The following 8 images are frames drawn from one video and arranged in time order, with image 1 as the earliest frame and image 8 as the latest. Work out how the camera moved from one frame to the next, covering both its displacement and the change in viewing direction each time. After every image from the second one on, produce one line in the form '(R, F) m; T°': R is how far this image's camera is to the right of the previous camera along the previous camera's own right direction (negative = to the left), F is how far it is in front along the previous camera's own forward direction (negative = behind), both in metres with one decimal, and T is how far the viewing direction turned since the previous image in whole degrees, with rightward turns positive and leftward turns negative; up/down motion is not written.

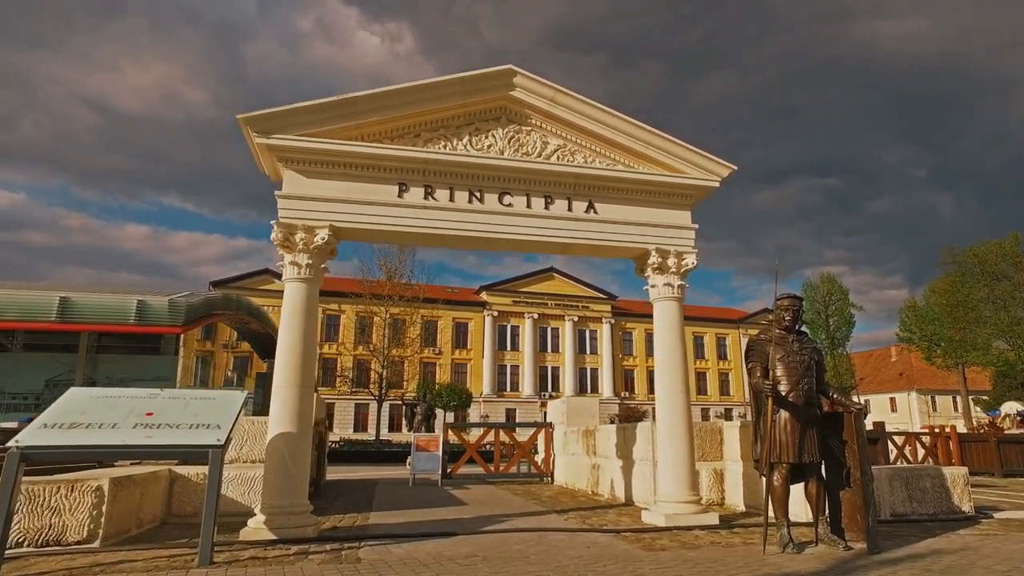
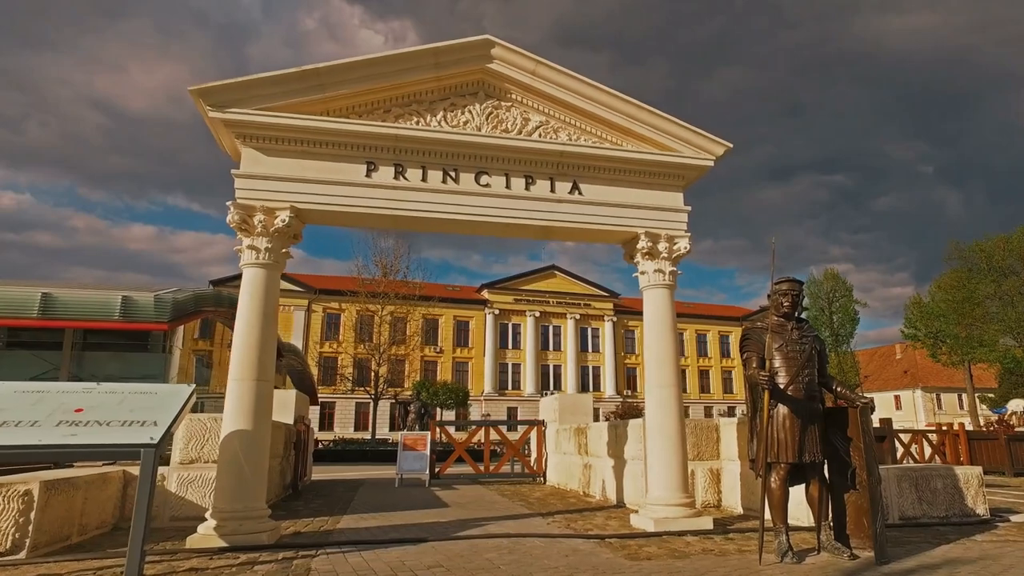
(+0.3, +0.6) m; 0°
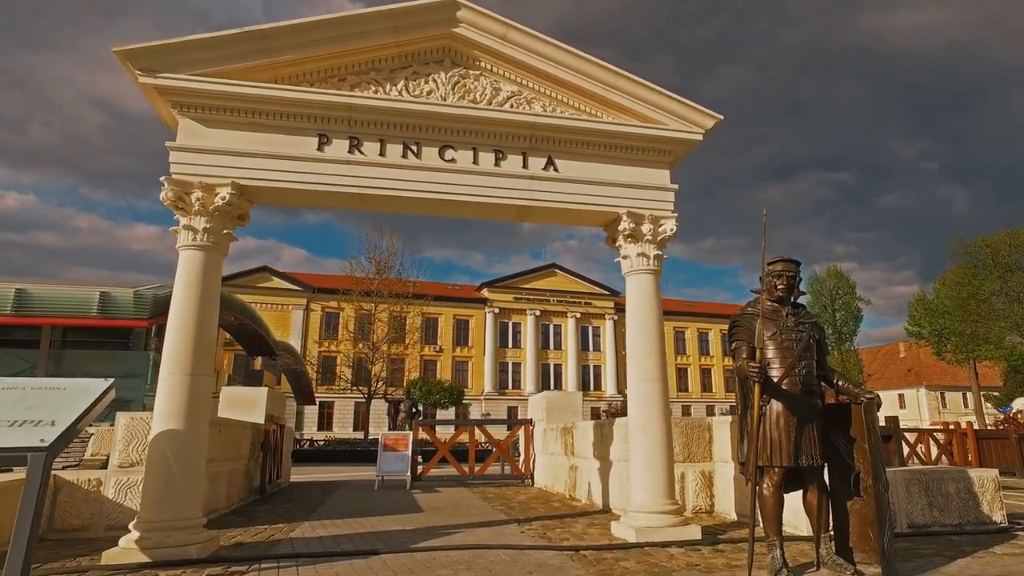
(+0.4, +0.7) m; 0°
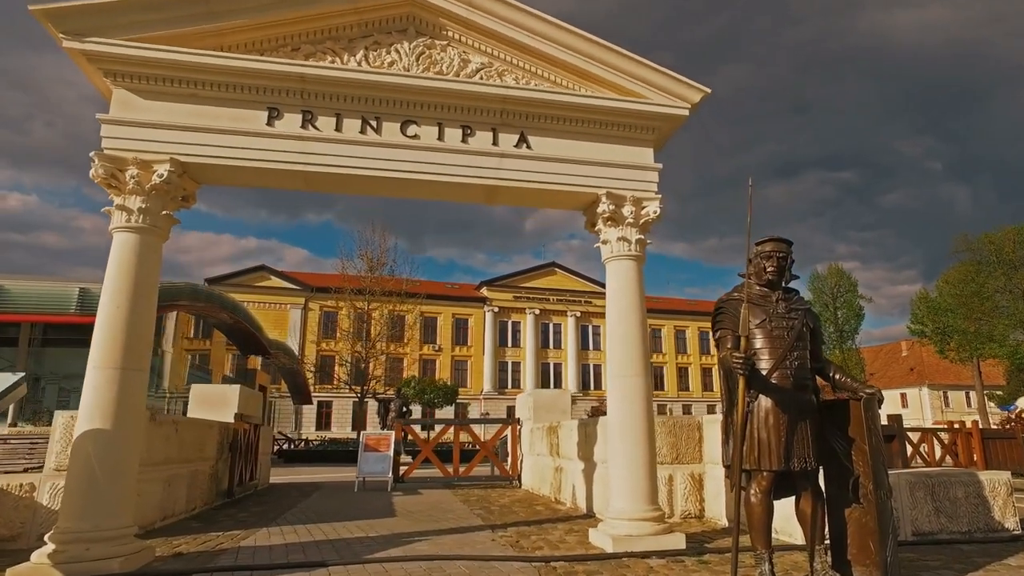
(+0.4, +0.6) m; 0°
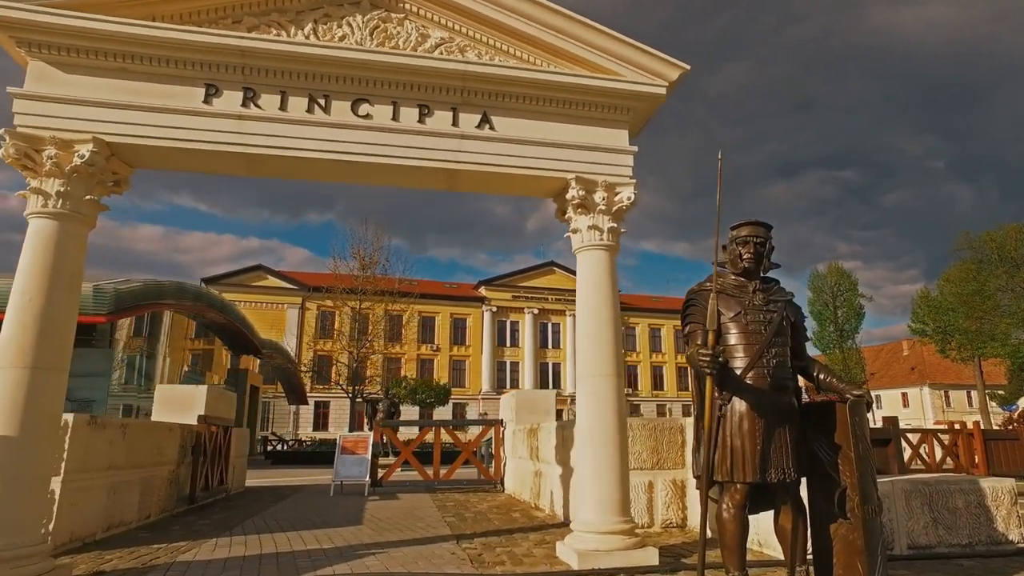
(+0.4, +0.5) m; 0°
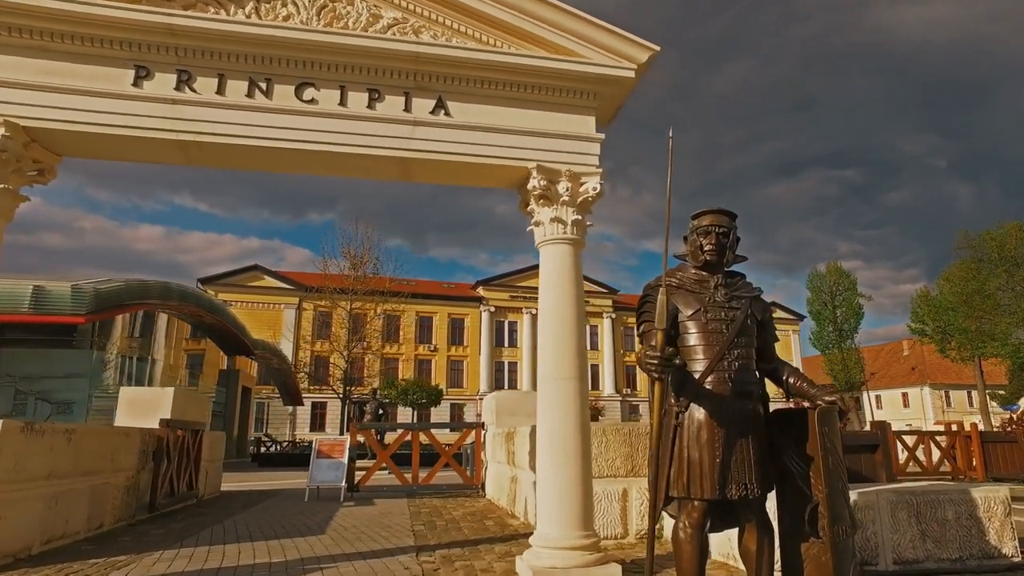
(+0.4, +0.4) m; 0°
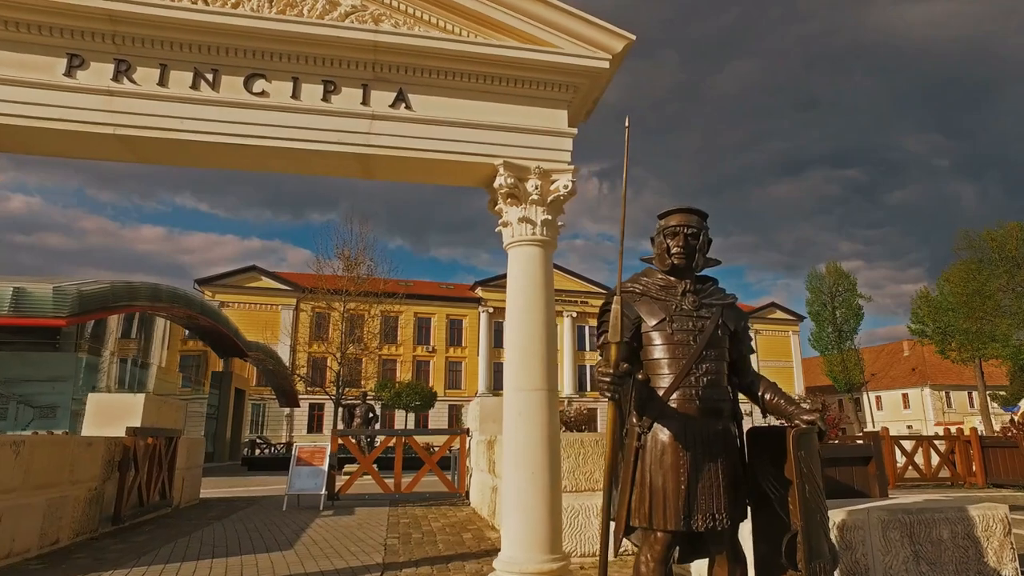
(+0.3, +0.4) m; 0°
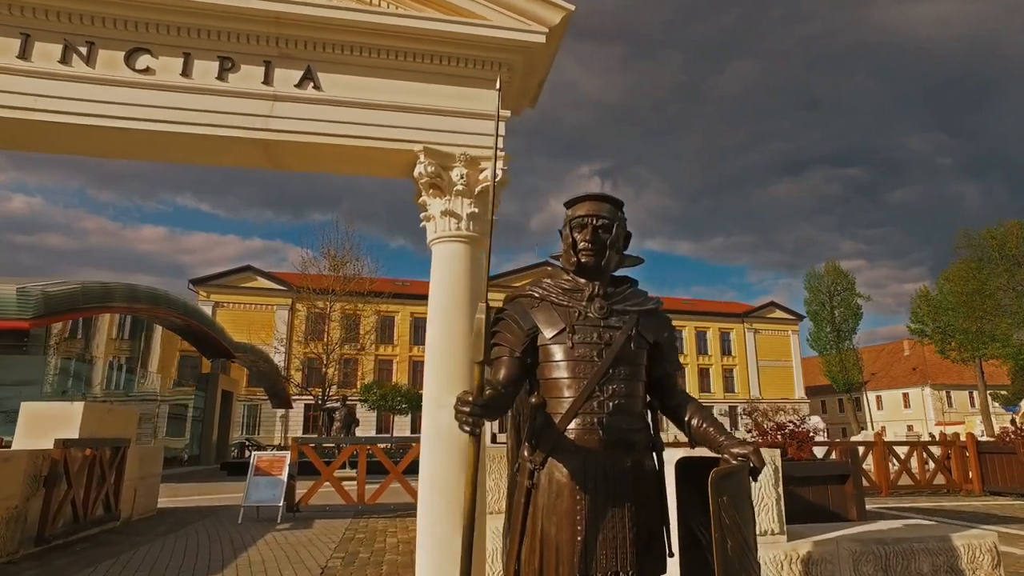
(+0.7, +0.7) m; 0°
